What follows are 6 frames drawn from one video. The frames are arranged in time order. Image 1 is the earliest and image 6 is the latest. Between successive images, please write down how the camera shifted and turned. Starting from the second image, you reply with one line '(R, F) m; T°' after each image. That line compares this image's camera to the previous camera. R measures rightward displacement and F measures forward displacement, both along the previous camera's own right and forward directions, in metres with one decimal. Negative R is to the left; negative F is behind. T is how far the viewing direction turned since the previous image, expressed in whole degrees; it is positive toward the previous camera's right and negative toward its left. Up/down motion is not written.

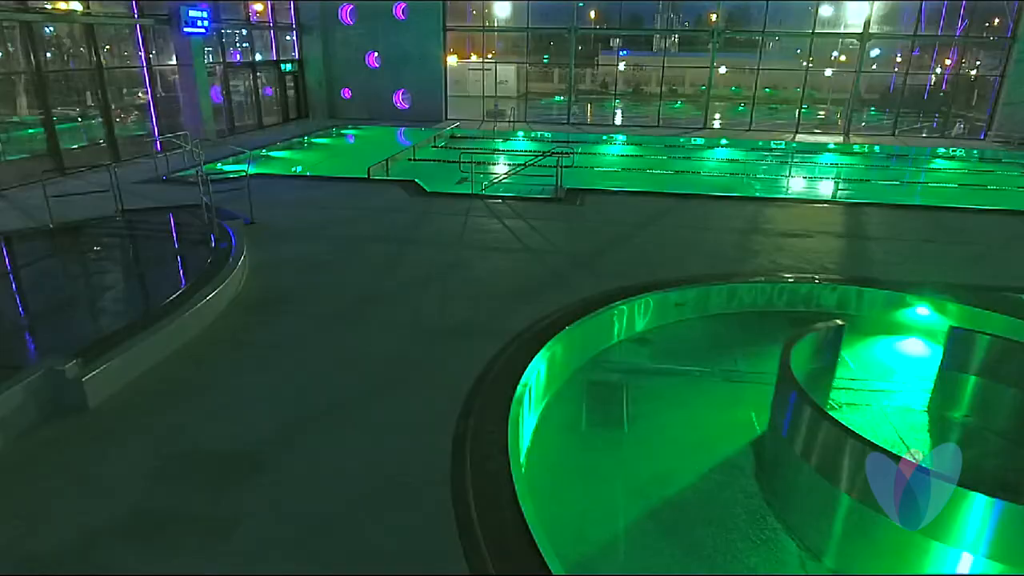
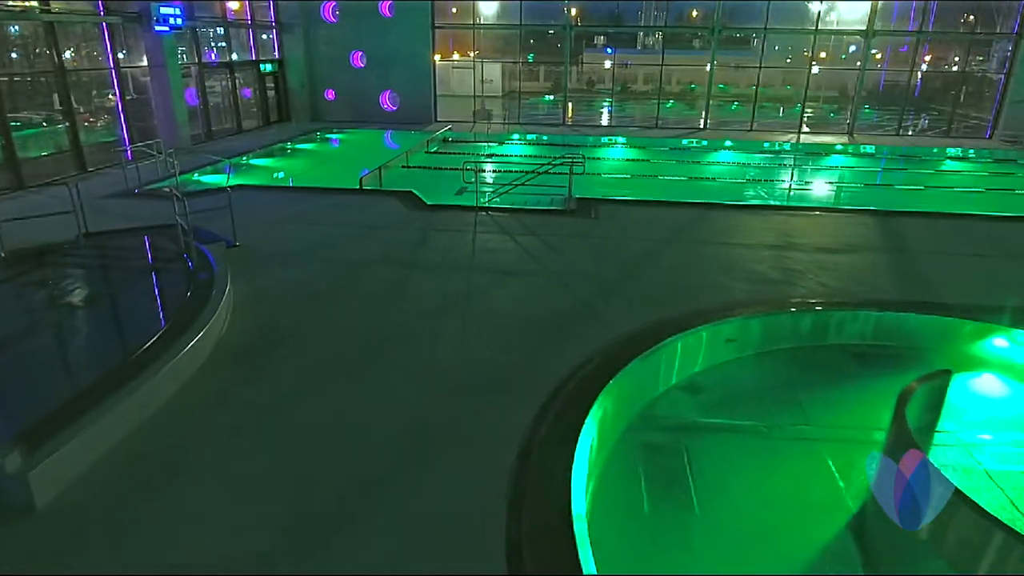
(-0.3, +0.6) m; +2°
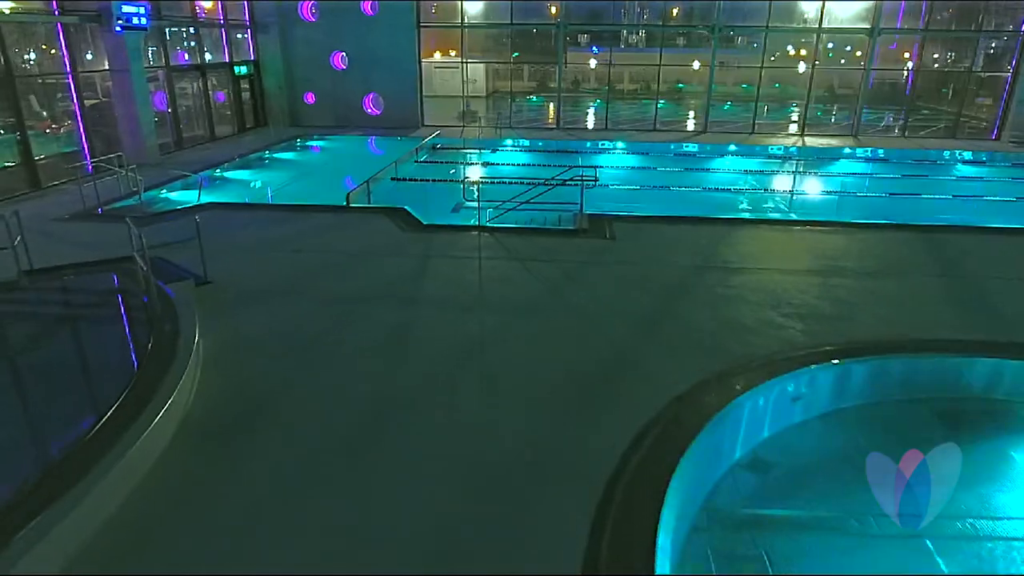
(-0.2, +0.6) m; +2°
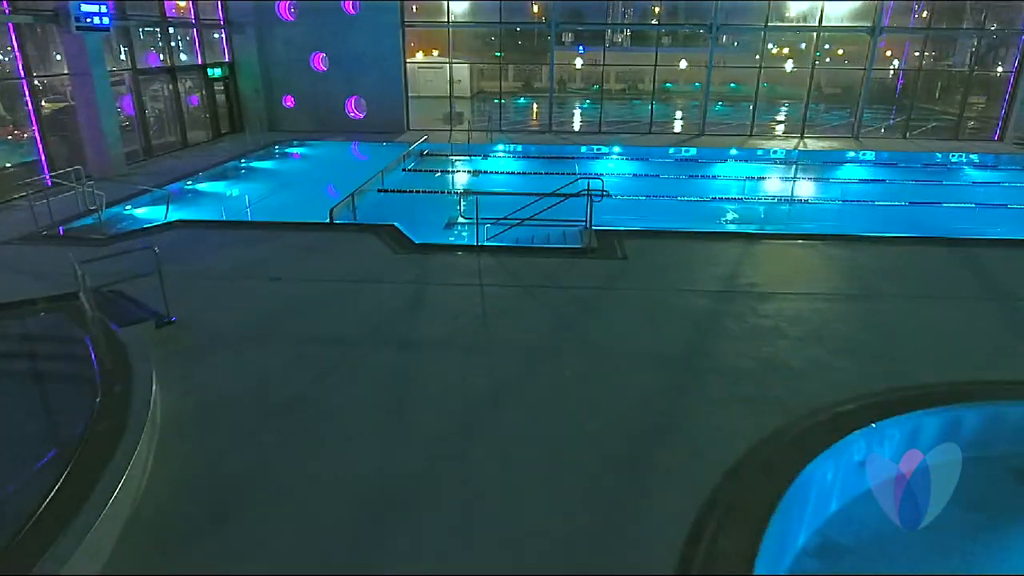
(-0.2, +0.5) m; +1°
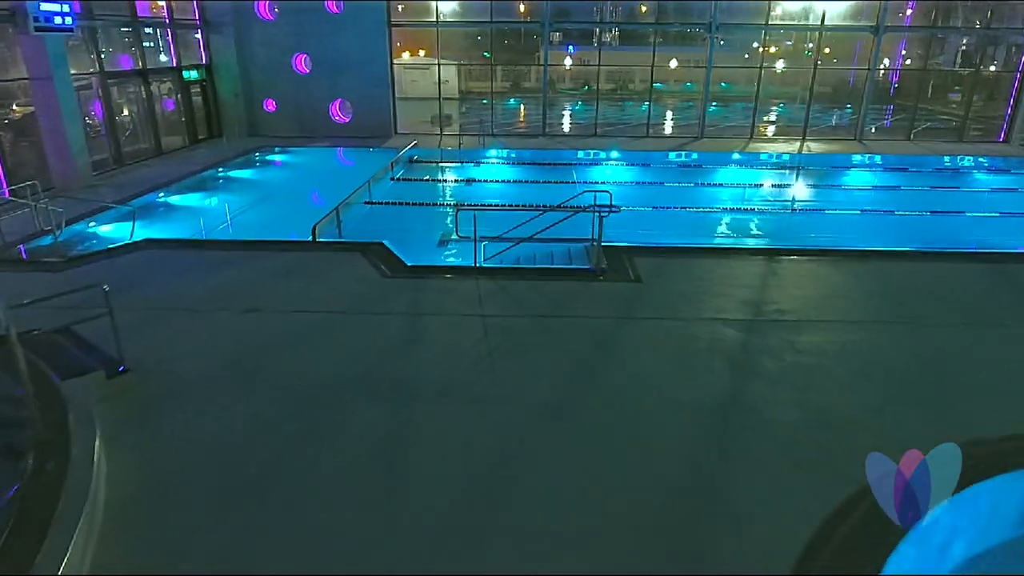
(-0.1, +0.5) m; +1°
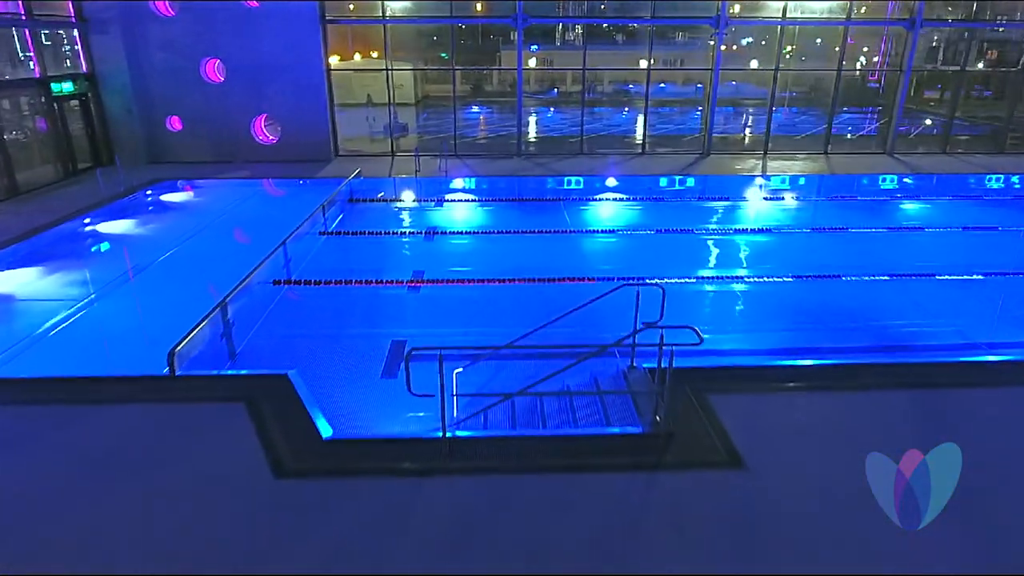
(-0.1, +2.1) m; +3°
